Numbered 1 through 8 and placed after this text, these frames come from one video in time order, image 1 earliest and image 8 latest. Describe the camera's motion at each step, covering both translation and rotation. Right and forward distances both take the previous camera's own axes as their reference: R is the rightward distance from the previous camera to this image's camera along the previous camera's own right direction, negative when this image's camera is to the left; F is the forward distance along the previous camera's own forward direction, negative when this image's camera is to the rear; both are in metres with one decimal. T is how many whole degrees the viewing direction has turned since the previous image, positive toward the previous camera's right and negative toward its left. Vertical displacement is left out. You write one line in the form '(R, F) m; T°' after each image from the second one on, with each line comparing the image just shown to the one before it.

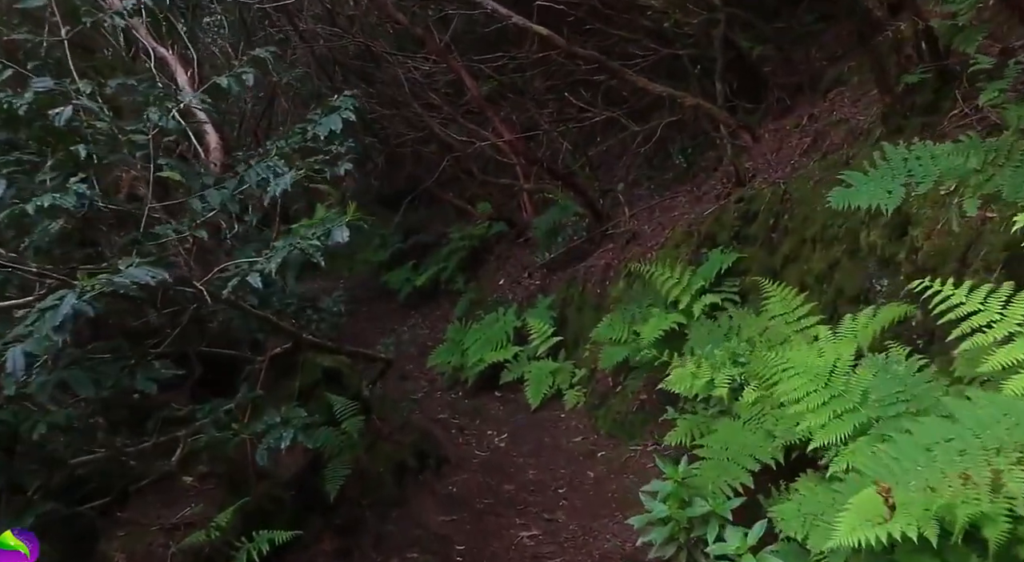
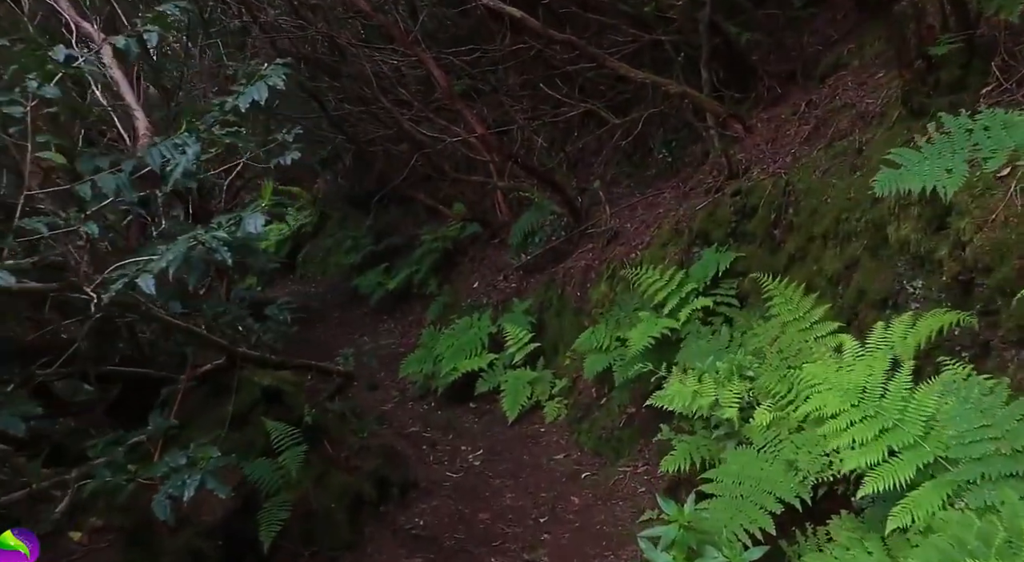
(0.0, +0.7) m; +2°
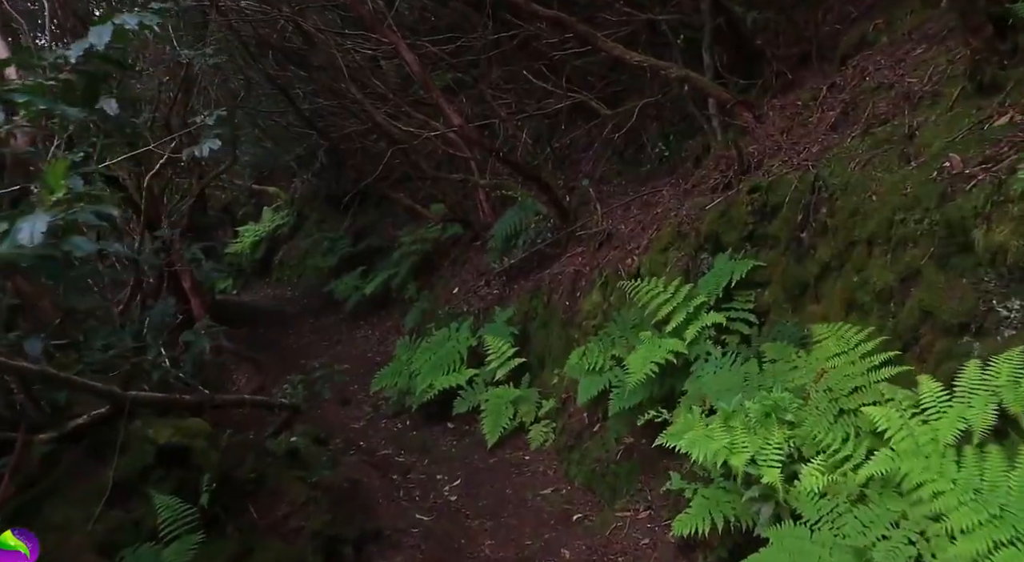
(0.0, +0.9) m; +1°
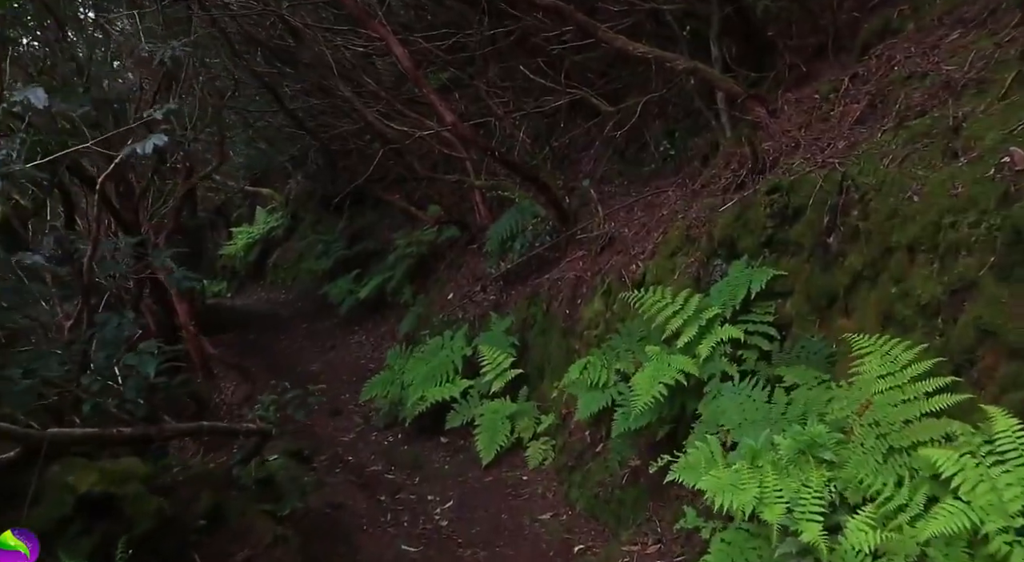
(0.0, +0.5) m; 0°
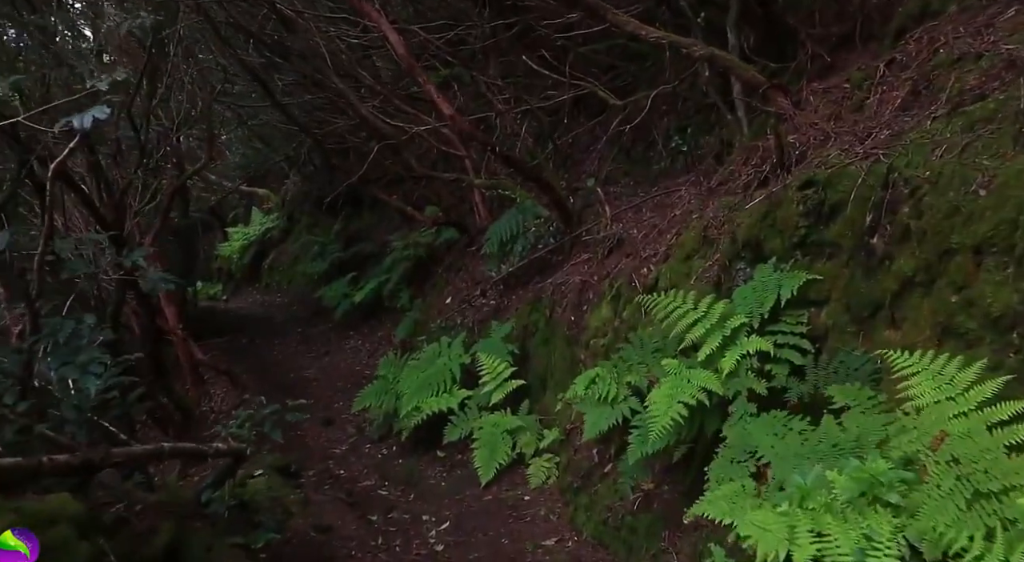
(0.0, +0.5) m; 0°
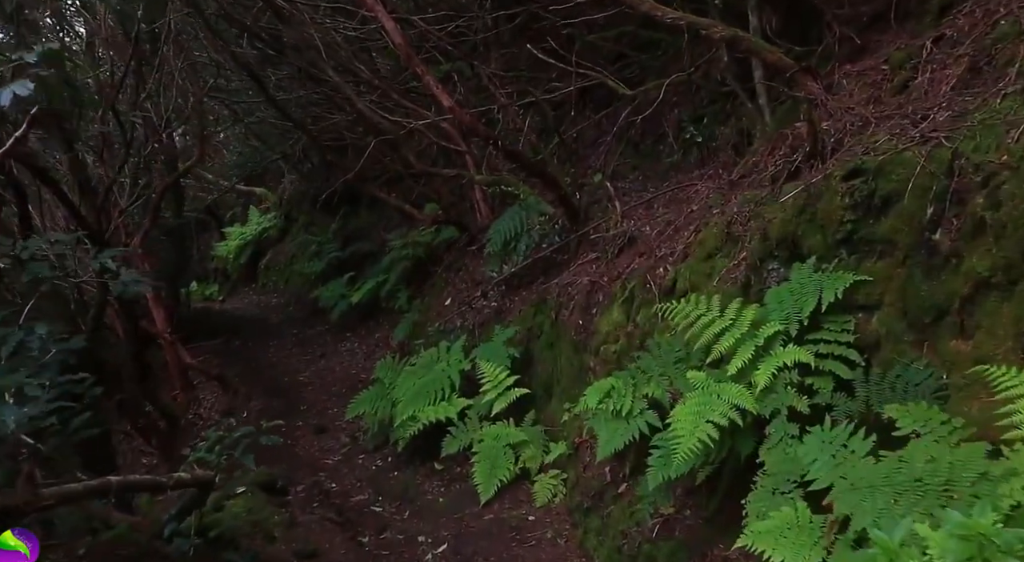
(0.0, +0.5) m; 0°
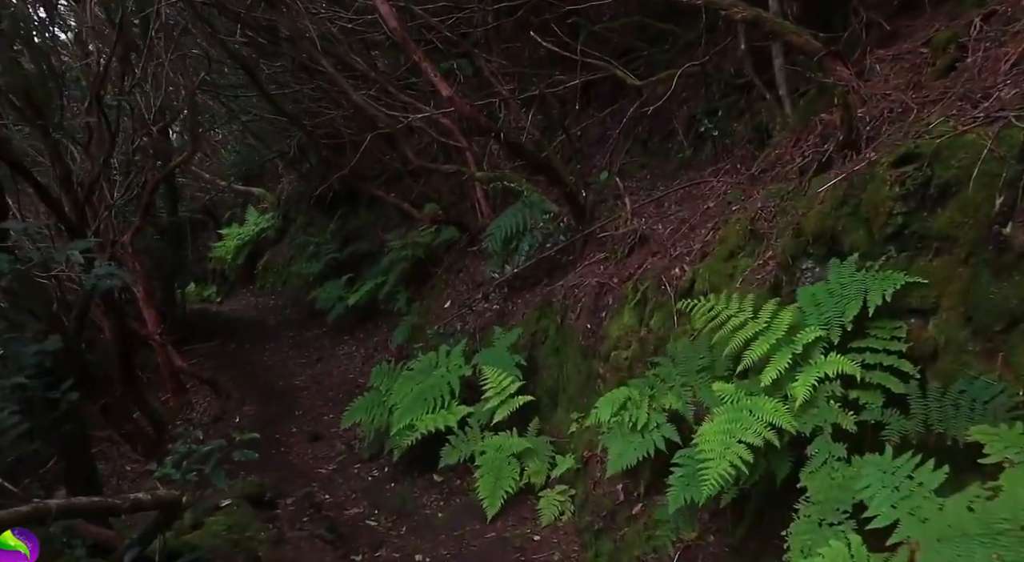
(0.0, +0.4) m; 0°
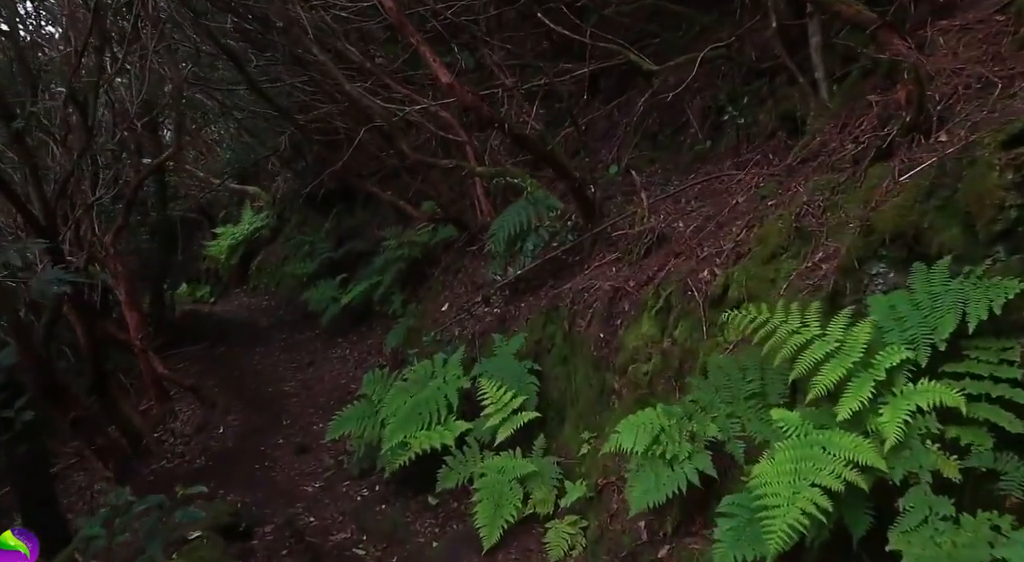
(0.0, +0.7) m; 0°
